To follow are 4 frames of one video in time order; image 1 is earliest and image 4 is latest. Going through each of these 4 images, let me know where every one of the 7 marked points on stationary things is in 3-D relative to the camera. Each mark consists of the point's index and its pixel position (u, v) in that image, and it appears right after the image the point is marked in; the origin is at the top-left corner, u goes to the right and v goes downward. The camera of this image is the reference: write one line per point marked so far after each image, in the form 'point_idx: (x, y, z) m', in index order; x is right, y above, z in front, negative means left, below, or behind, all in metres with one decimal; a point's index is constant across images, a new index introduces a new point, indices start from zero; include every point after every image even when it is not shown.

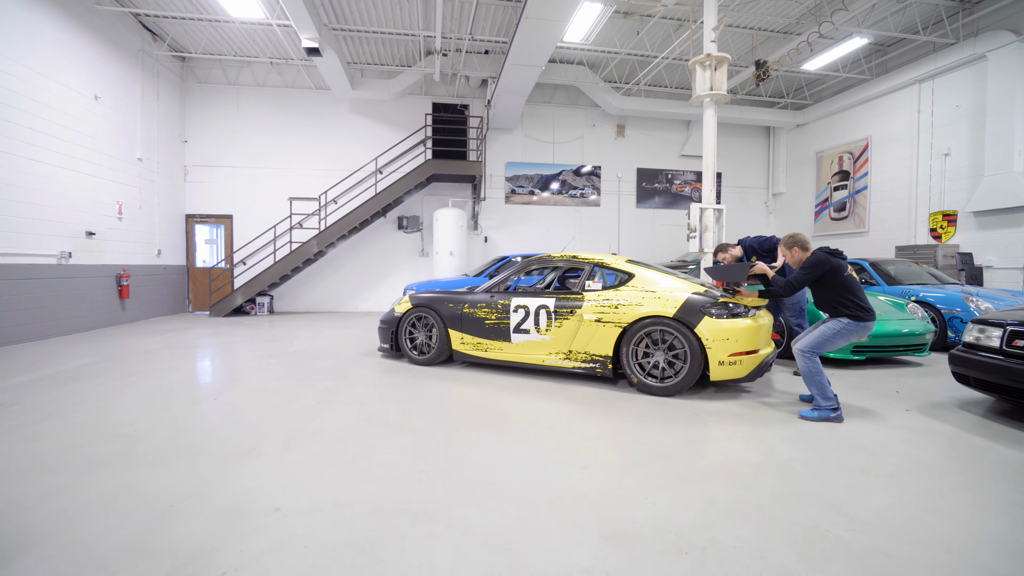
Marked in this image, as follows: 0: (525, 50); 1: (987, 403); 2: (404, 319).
0: (+0.2, +2.9, +5.9) m
1: (+2.9, -0.7, +2.9) m
2: (-0.9, -0.3, +4.0) m
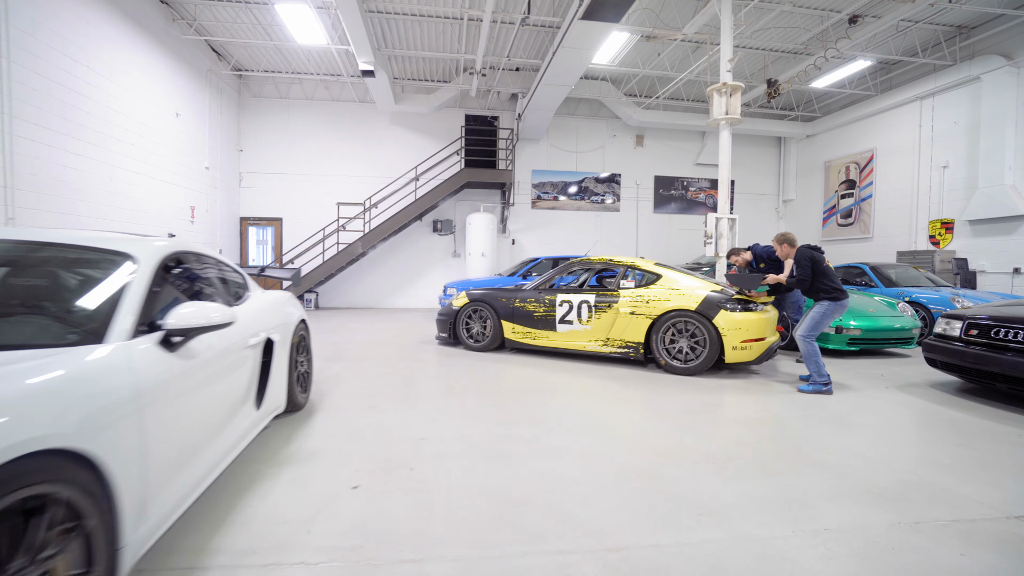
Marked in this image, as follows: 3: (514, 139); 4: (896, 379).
0: (+0.7, +2.9, +6.5) m
1: (+3.3, -0.7, +3.5) m
2: (-0.5, -0.2, +4.7) m
3: (0.0, +2.8, +8.9) m
4: (+3.0, -0.7, +3.7) m
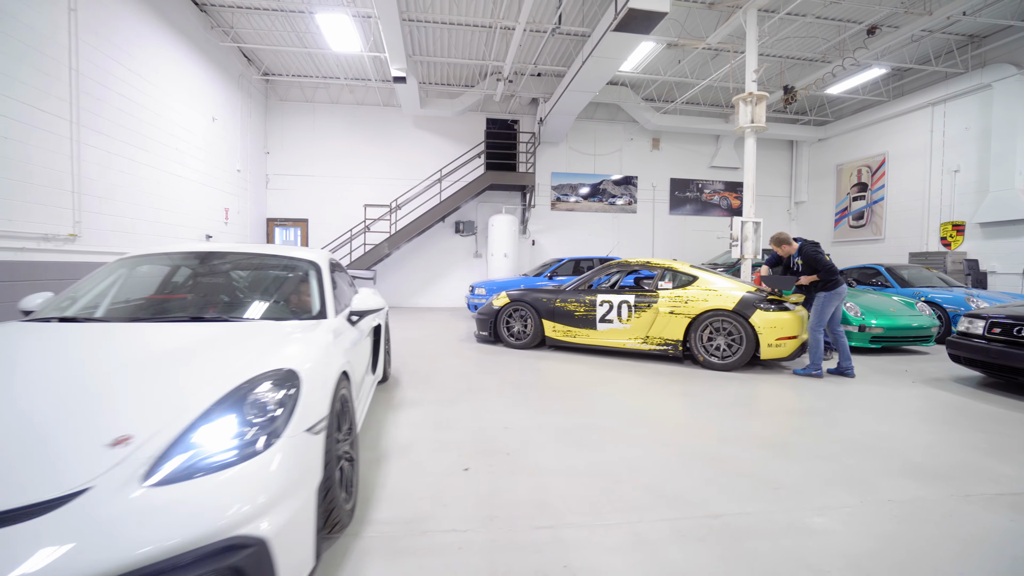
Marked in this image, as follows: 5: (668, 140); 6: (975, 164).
0: (+1.1, +2.9, +6.8) m
1: (+3.7, -0.7, +3.8) m
2: (-0.1, -0.2, +4.9) m
3: (+0.4, +2.8, +9.1) m
4: (+3.4, -0.7, +4.0) m
5: (+3.3, +3.1, +10.0) m
6: (+7.1, +1.9, +7.3) m
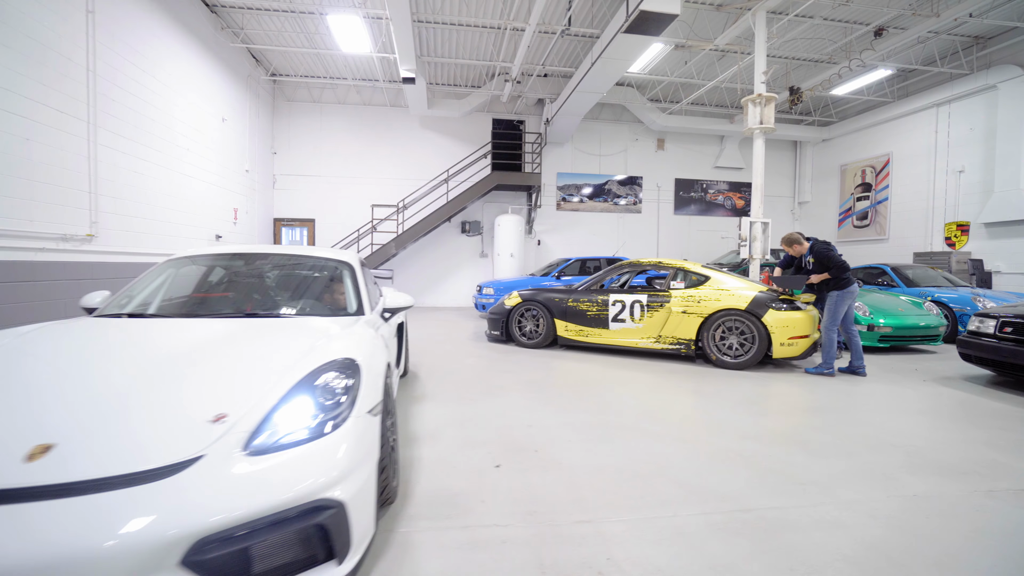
0: (+1.2, +2.9, +6.8) m
1: (+3.8, -0.7, +3.8) m
2: (0.0, -0.2, +5.0) m
3: (+0.6, +2.8, +9.2) m
4: (+3.5, -0.7, +4.0) m
5: (+3.4, +3.1, +10.1) m
6: (+7.2, +1.9, +7.3) m
